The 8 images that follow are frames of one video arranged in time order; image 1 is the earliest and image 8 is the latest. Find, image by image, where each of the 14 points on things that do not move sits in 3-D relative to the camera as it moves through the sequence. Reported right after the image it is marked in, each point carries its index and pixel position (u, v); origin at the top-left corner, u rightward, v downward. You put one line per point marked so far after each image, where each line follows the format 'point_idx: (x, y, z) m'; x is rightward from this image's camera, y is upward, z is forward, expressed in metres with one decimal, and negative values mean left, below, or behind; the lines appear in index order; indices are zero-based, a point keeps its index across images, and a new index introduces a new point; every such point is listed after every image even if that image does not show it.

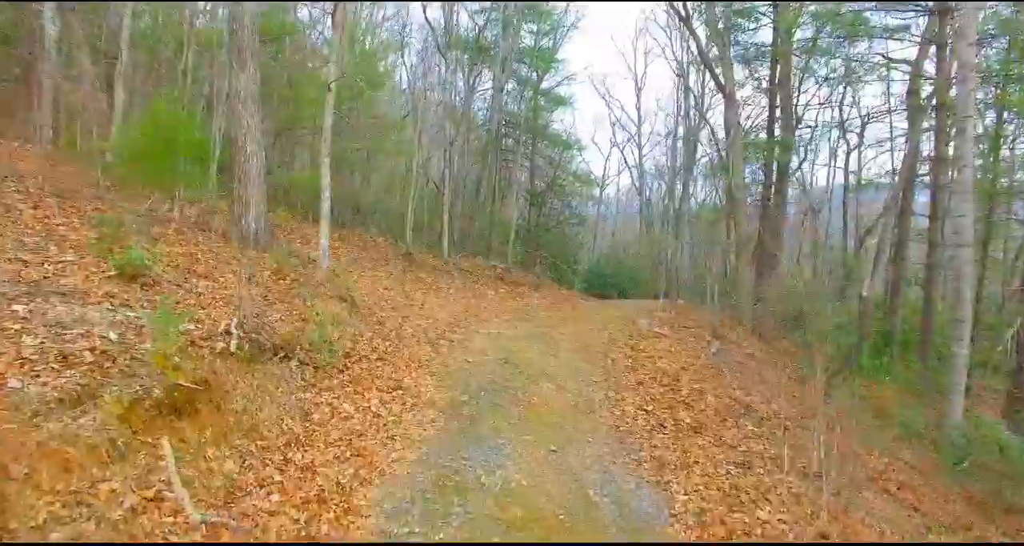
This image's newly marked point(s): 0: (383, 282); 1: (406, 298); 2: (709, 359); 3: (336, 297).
0: (-2.6, -0.2, +12.7) m
1: (-2.0, -0.5, +11.8) m
2: (+2.6, -1.1, +8.5) m
3: (-2.2, -0.3, +7.9) m
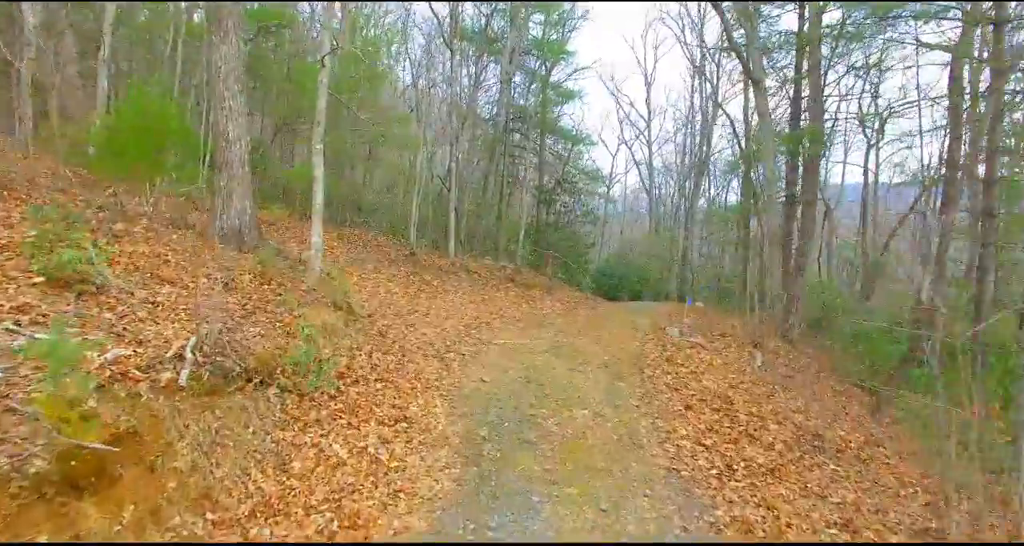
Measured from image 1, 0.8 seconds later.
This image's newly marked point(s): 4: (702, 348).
0: (-2.3, -0.3, +11.6) m
1: (-1.7, -0.5, +10.8) m
2: (+2.8, -1.2, +7.4) m
3: (-2.0, -0.3, +6.8) m
4: (+2.5, -1.0, +8.4) m
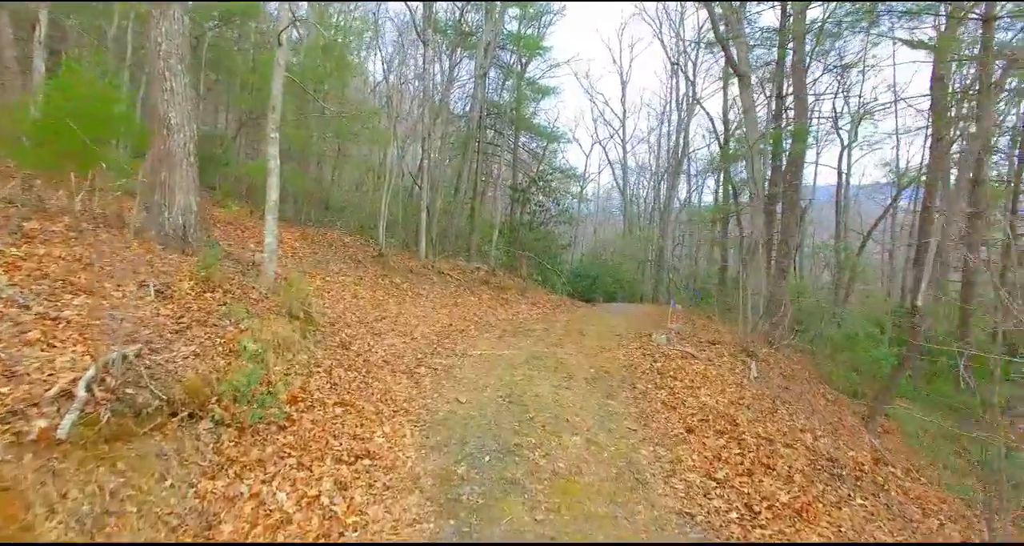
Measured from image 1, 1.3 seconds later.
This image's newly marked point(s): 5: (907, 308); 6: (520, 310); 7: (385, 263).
0: (-2.7, -0.3, +10.8) m
1: (-2.1, -0.6, +10.0) m
2: (+2.6, -1.2, +6.9) m
3: (-2.2, -0.4, +6.1) m
4: (+2.2, -1.0, +7.8) m
5: (+8.9, -0.8, +14.4) m
6: (+0.2, -0.8, +13.2) m
7: (-2.7, +0.2, +13.6) m
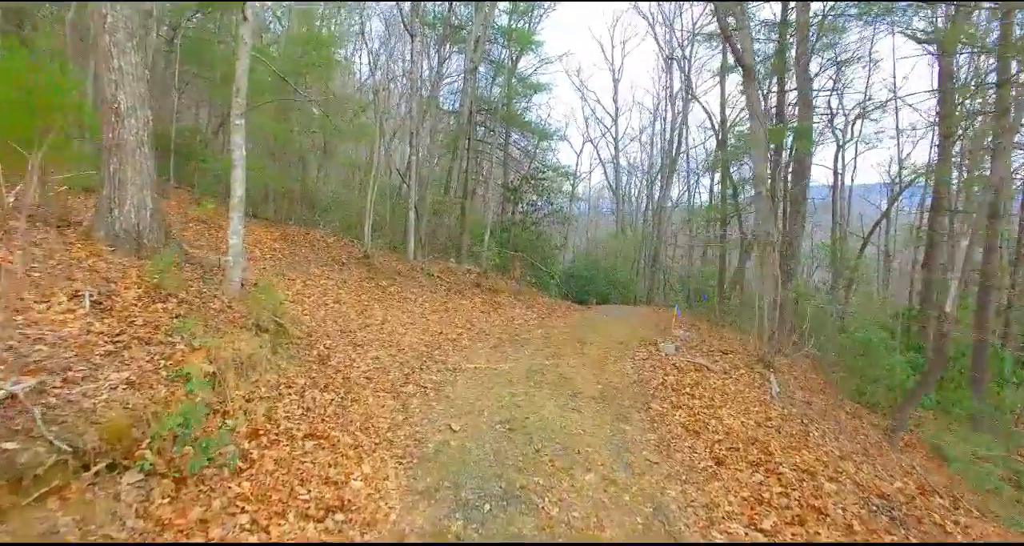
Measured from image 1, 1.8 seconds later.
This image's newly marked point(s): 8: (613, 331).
0: (-2.8, -0.4, +10.1) m
1: (-2.2, -0.6, +9.2) m
2: (+2.6, -1.3, +6.2) m
3: (-2.2, -0.4, +5.3) m
4: (+2.2, -1.1, +7.1) m
5: (+8.8, -0.9, +13.9) m
6: (0.0, -0.8, +12.4) m
7: (-2.8, +0.2, +12.8) m
8: (+1.8, -1.0, +10.8) m
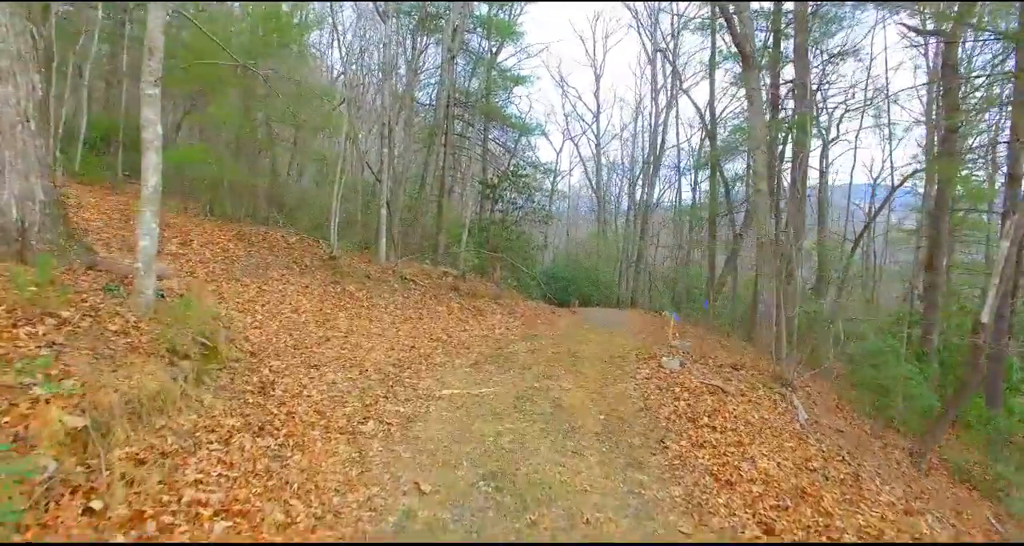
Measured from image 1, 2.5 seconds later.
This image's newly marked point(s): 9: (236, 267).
0: (-3.1, -0.4, +8.9) m
1: (-2.4, -0.7, +8.1) m
2: (+2.5, -1.3, +5.2) m
3: (-2.3, -0.5, +4.2) m
4: (+2.0, -1.1, +6.1) m
5: (+8.4, -0.9, +13.1) m
6: (-0.3, -0.9, +11.4) m
7: (-3.2, +0.1, +11.7) m
8: (+1.5, -1.1, +9.8) m
9: (-4.3, +0.1, +9.9) m
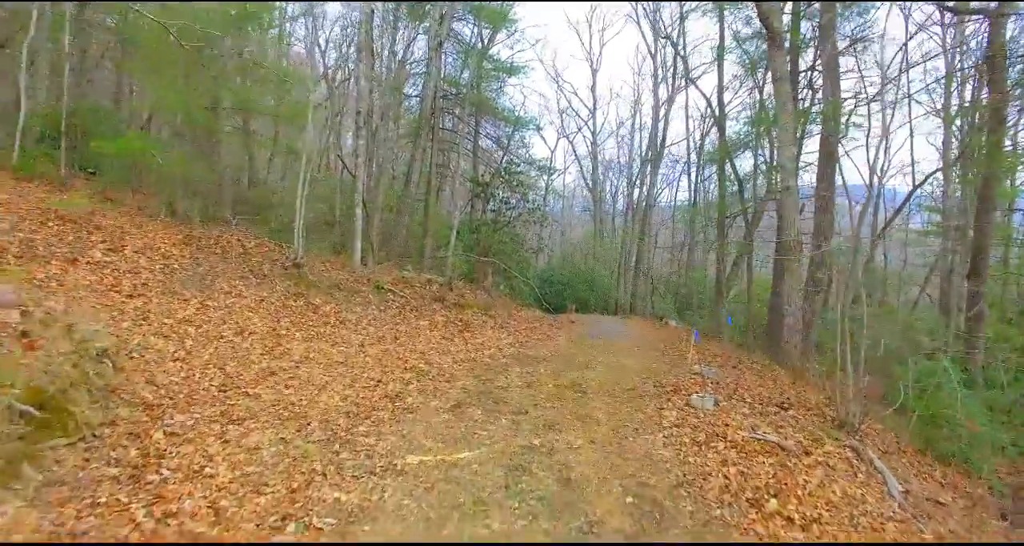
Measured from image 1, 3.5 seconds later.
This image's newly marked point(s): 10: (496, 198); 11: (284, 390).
0: (-3.2, -0.6, +7.3) m
1: (-2.5, -0.8, +6.5) m
2: (+2.4, -1.5, +3.7) m
3: (-2.3, -0.7, +2.6) m
4: (+2.0, -1.3, +4.6) m
5: (+8.2, -1.0, +11.7) m
6: (-0.4, -1.0, +9.8) m
7: (-3.3, -0.1, +10.1) m
8: (+1.4, -1.2, +8.3) m
9: (-4.4, -0.1, +8.3) m
10: (-0.5, +2.3, +19.9) m
11: (-2.0, -1.0, +5.5) m
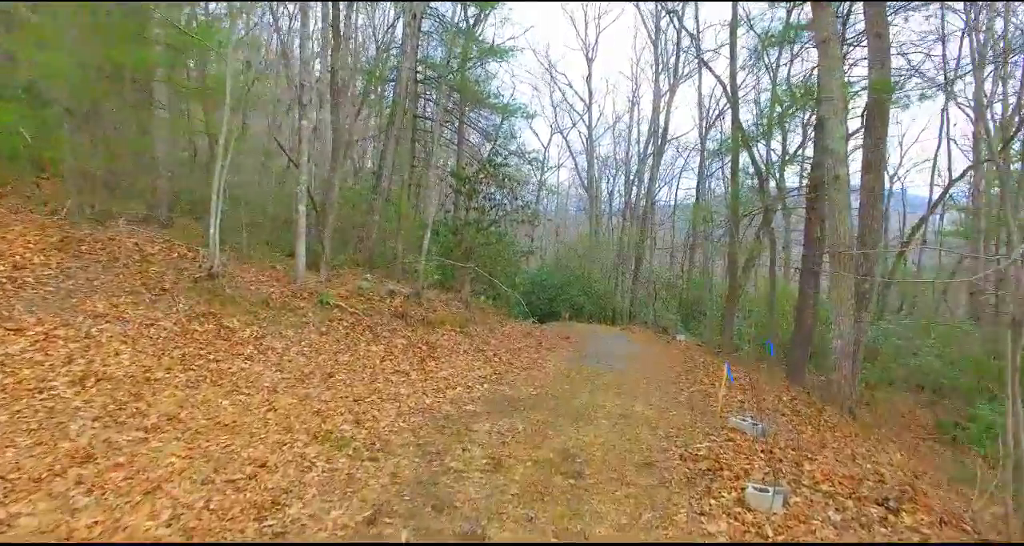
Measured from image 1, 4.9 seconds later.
0: (-3.5, -0.7, +5.1) m
1: (-2.8, -1.0, +4.3) m
2: (+2.2, -1.6, +1.5) m
3: (-2.6, -0.8, +0.4) m
4: (+1.7, -1.4, +2.4) m
5: (+7.9, -1.2, +9.5) m
6: (-0.7, -1.2, +7.6) m
7: (-3.6, -0.2, +7.9) m
8: (+1.1, -1.4, +6.1) m
9: (-4.7, -0.2, +6.1) m
10: (-0.9, +2.2, +17.7) m
11: (-2.2, -1.1, +3.3) m
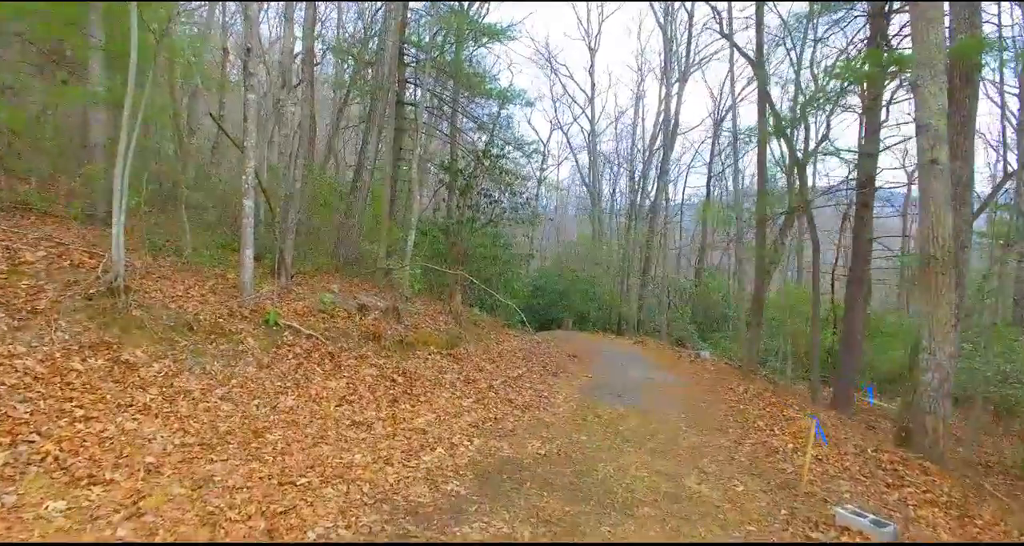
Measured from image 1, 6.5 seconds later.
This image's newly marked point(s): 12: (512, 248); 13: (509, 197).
0: (-3.4, -0.9, +3.1) m
1: (-2.7, -1.1, +2.3) m
2: (+2.2, -1.8, -0.4) m
3: (-2.5, -0.9, -1.6) m
4: (+1.7, -1.6, +0.5) m
5: (+7.9, -1.3, +7.6) m
6: (-0.7, -1.3, +5.7) m
7: (-3.6, -0.4, +5.9) m
8: (+1.1, -1.5, +4.1) m
9: (-4.7, -0.3, +4.1) m
10: (-0.9, +2.0, +15.7) m
11: (-2.2, -1.3, +1.3) m
12: (0.0, +0.7, +17.1) m
13: (-0.1, +2.0, +16.2) m
